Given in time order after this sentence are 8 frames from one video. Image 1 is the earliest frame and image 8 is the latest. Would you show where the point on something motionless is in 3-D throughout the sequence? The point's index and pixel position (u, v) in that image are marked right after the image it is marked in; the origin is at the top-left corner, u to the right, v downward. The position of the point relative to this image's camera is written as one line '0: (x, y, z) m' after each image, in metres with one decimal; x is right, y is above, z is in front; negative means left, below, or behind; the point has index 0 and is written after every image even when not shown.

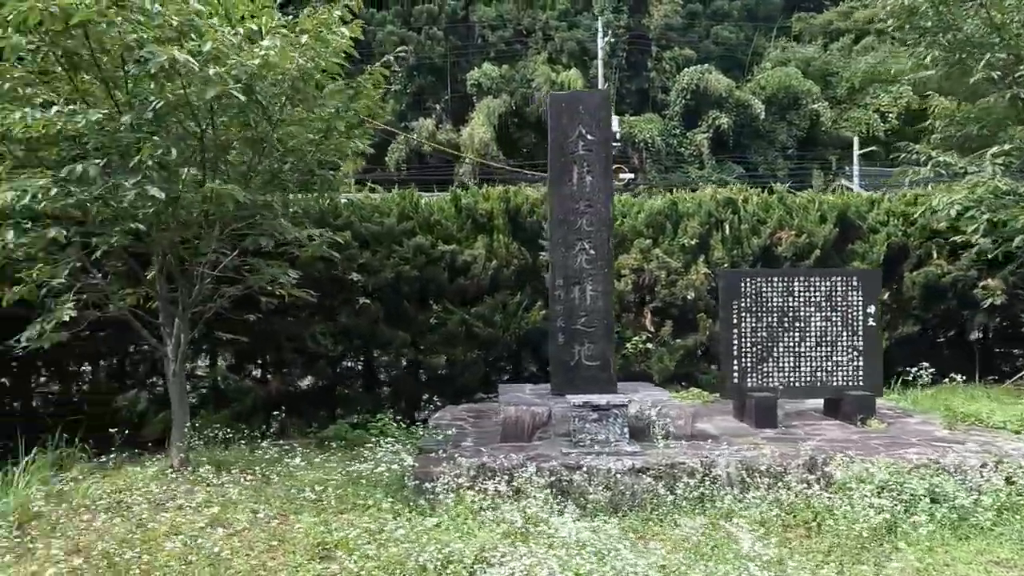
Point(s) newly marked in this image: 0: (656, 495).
0: (+0.9, -1.3, +4.0) m
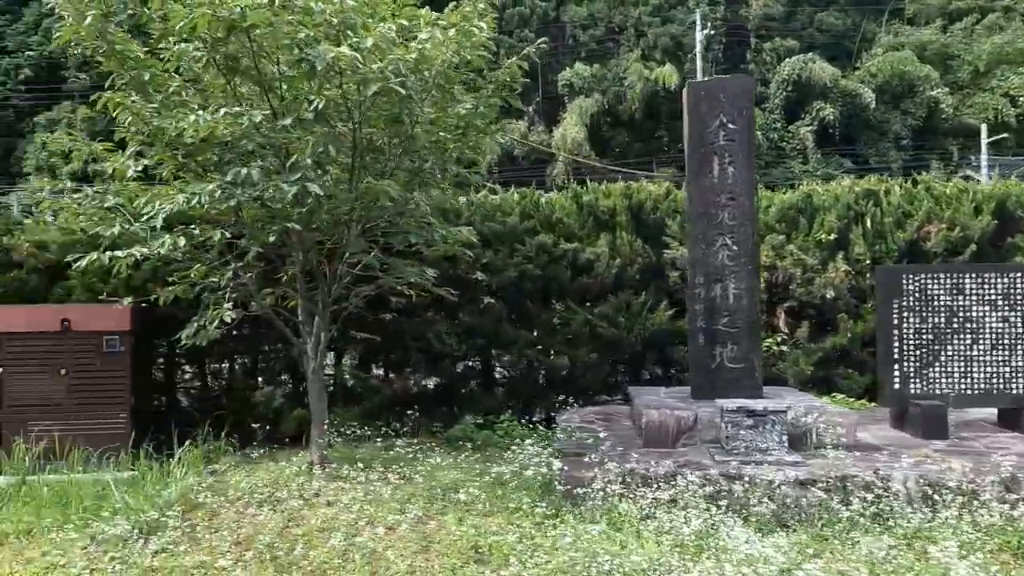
0: (+1.8, -1.2, +3.7) m
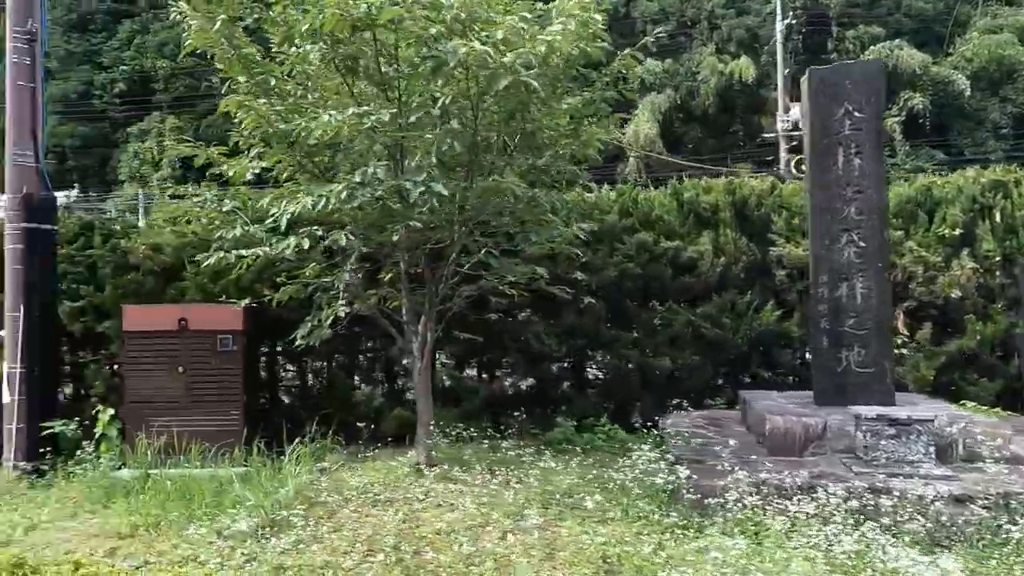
0: (+2.4, -1.2, +3.4) m
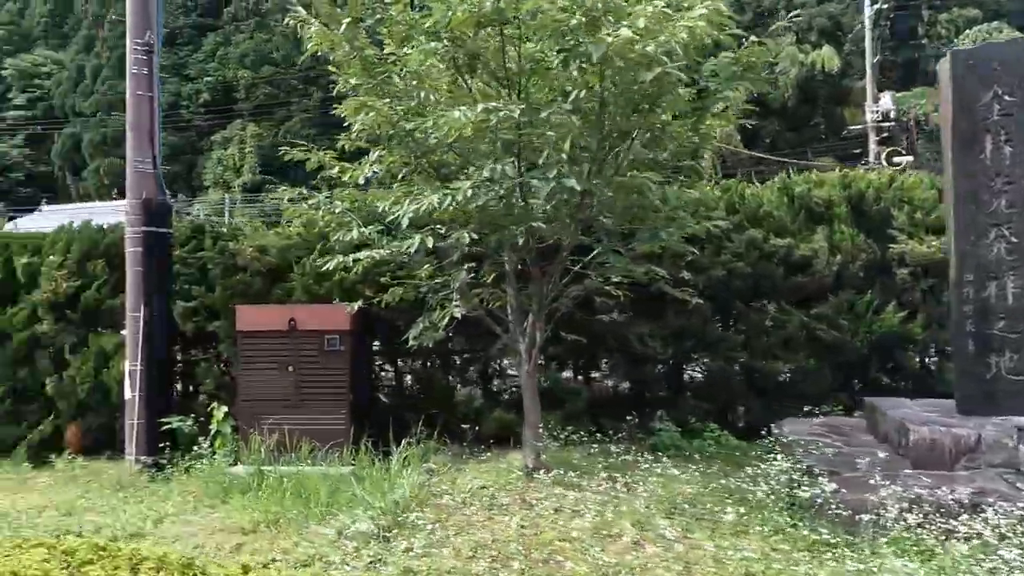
0: (+3.1, -1.2, +3.0) m
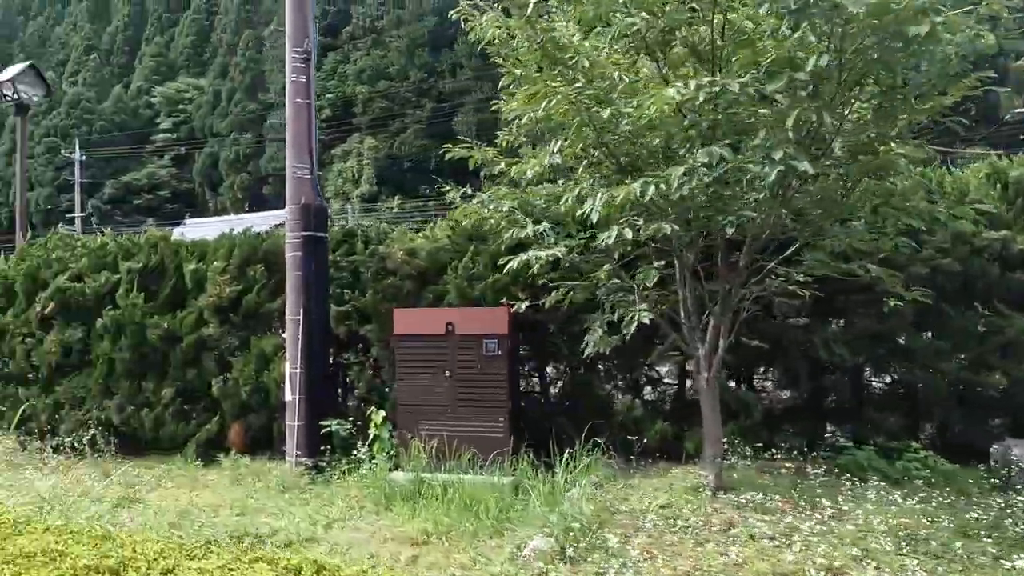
0: (+4.0, -1.2, +2.1) m
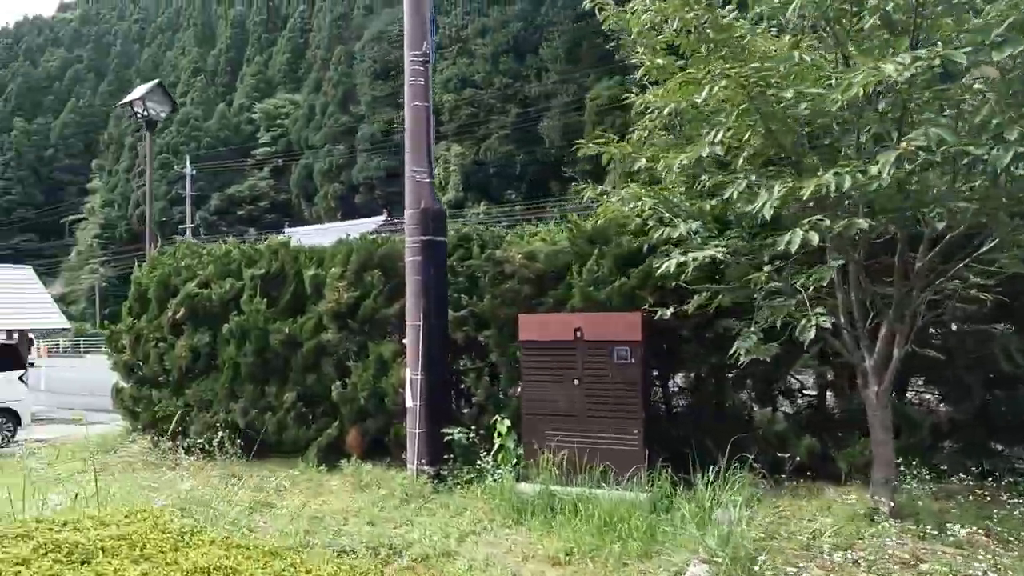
0: (+4.6, -1.2, +1.3) m
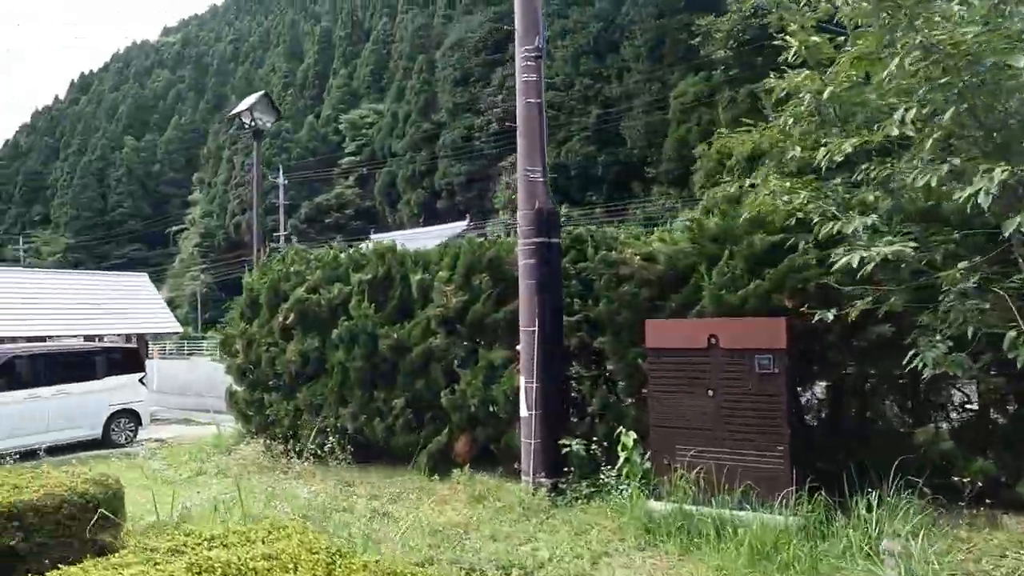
0: (+5.1, -1.2, +0.5) m
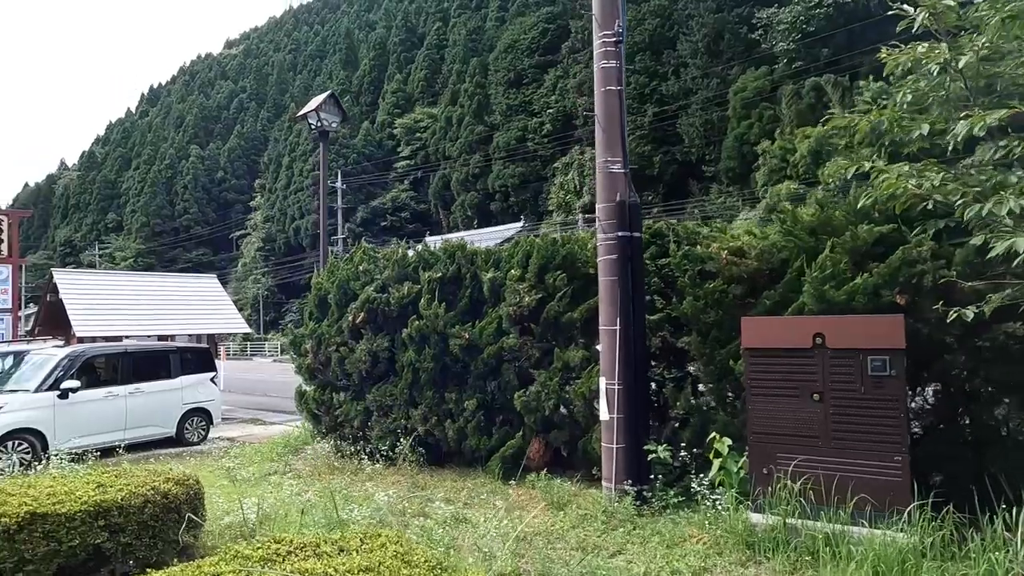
0: (+5.3, -1.1, -0.2) m
